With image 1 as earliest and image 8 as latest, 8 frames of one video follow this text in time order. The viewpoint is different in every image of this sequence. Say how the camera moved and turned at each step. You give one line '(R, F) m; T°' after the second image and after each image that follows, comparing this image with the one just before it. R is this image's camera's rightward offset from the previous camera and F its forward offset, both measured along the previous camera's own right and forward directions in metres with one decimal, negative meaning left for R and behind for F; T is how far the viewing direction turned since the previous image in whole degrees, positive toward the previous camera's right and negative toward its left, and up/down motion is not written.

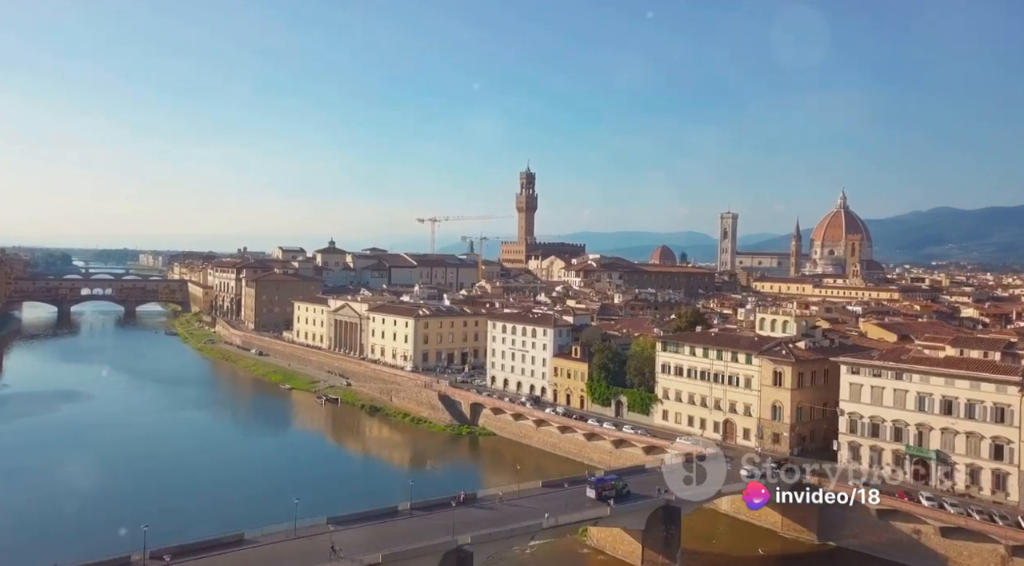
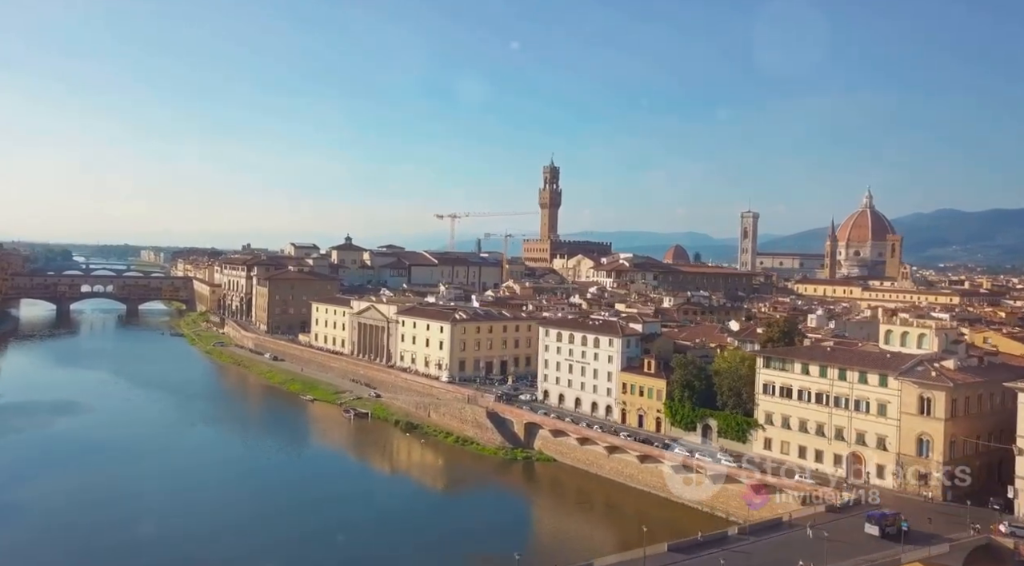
(-2.3, +4.7) m; 0°
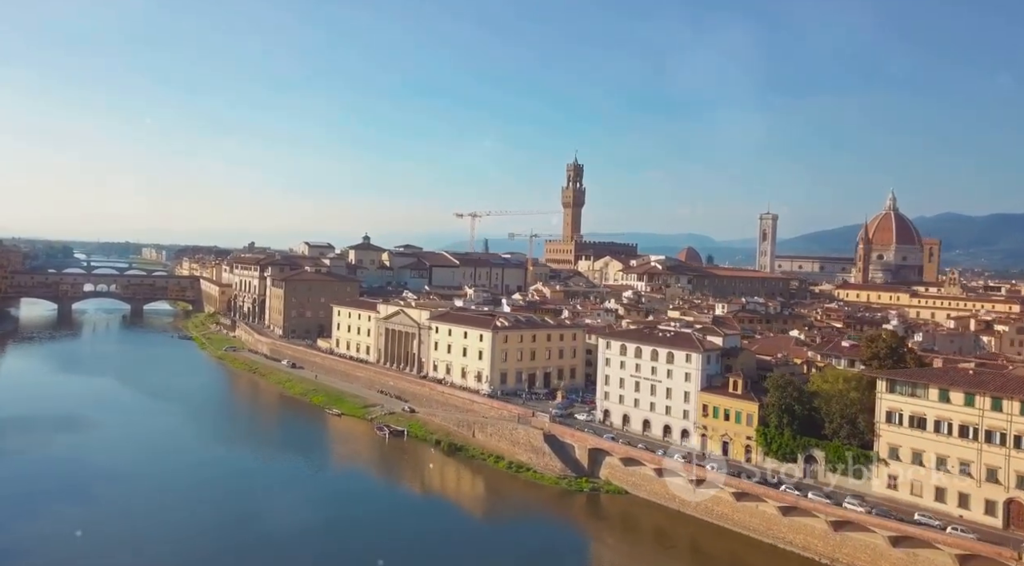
(-2.2, +3.8) m; 0°
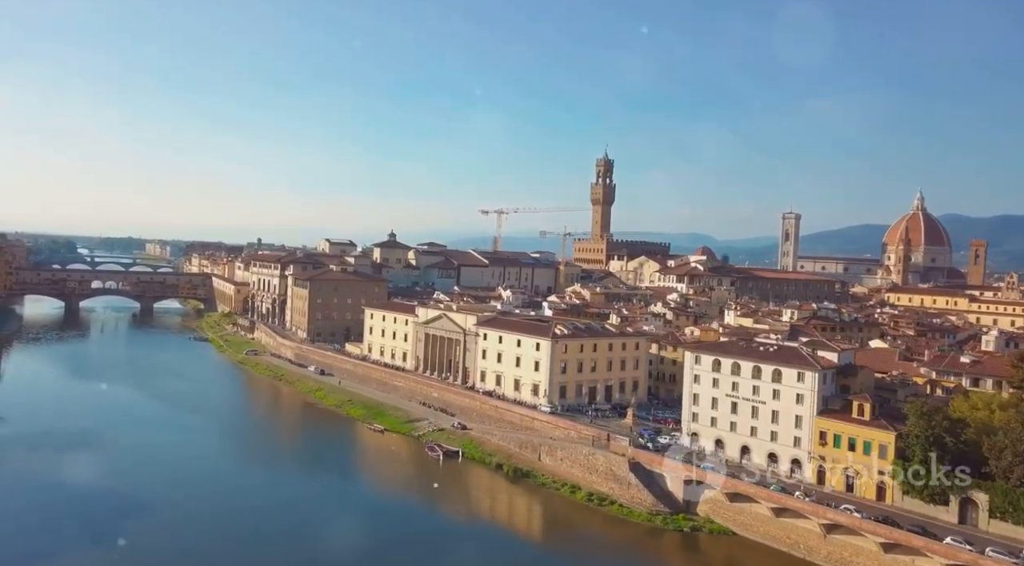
(-2.5, +3.8) m; 0°
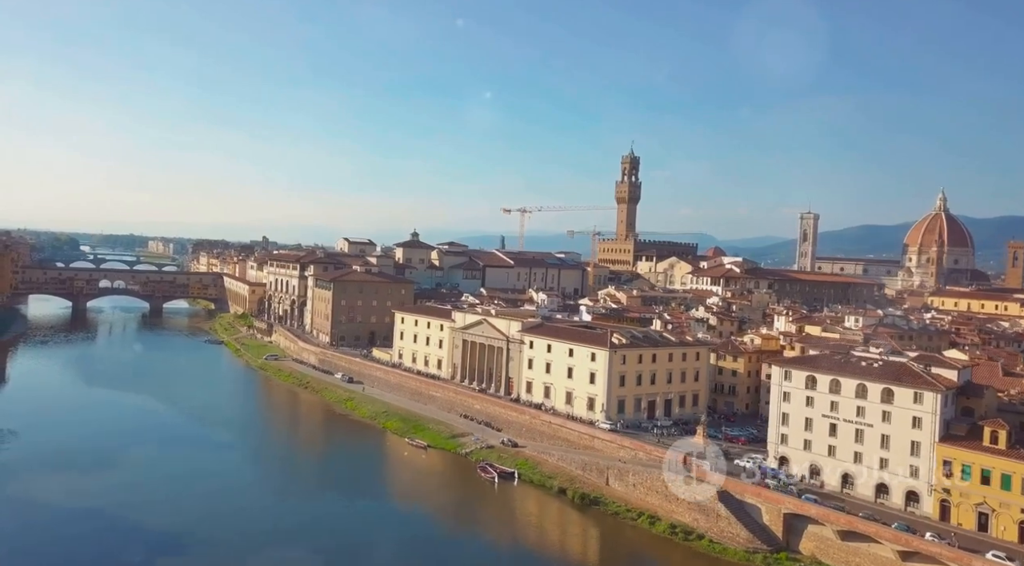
(-2.1, +2.8) m; 0°
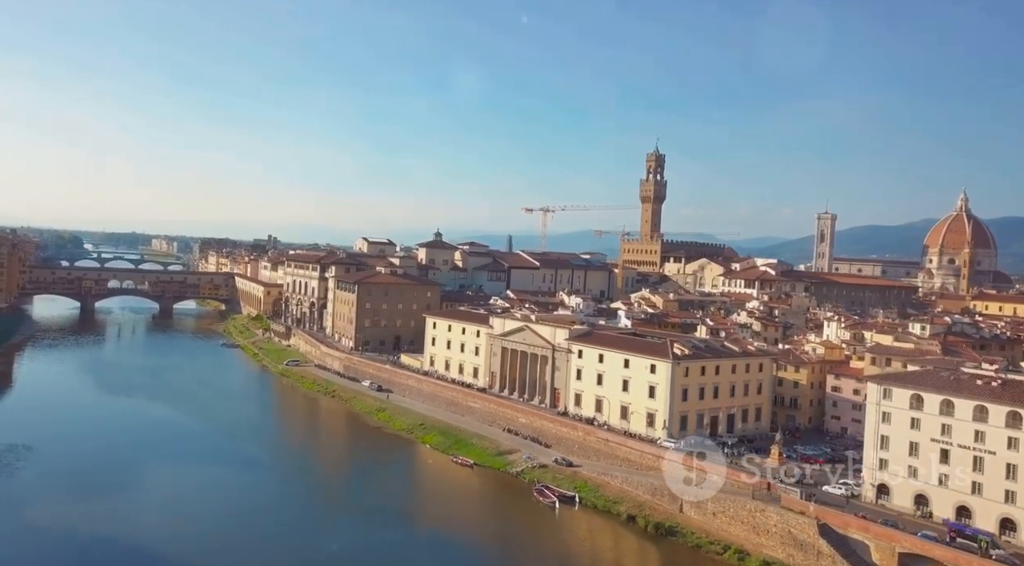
(-1.9, +2.5) m; 0°
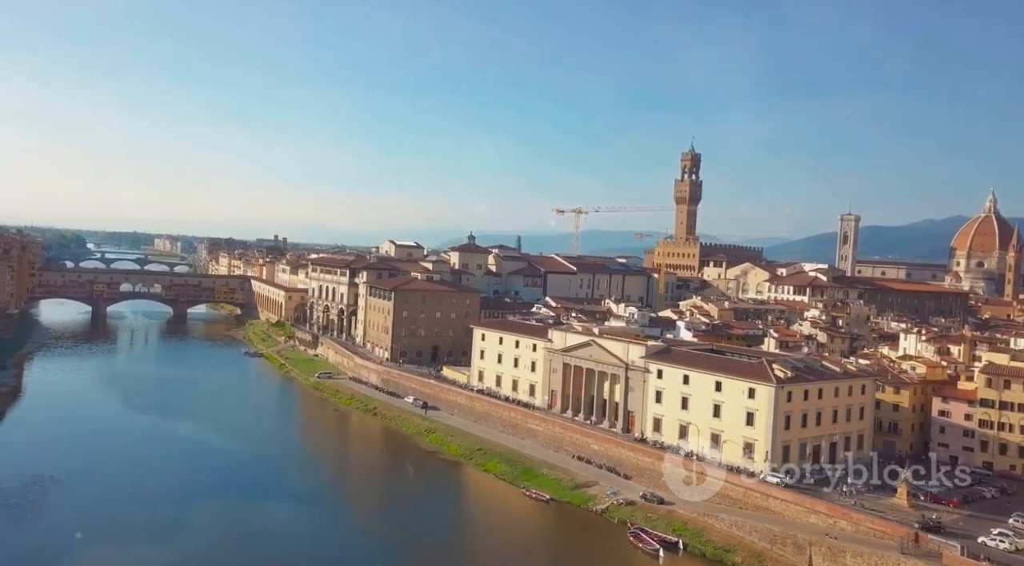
(-2.6, +3.3) m; 0°
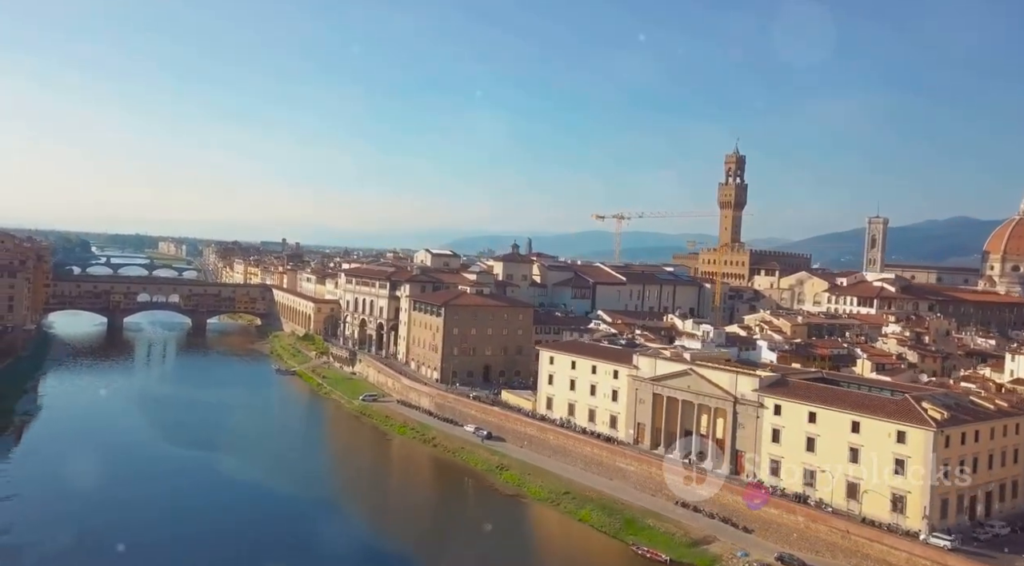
(-3.0, +3.7) m; 0°
